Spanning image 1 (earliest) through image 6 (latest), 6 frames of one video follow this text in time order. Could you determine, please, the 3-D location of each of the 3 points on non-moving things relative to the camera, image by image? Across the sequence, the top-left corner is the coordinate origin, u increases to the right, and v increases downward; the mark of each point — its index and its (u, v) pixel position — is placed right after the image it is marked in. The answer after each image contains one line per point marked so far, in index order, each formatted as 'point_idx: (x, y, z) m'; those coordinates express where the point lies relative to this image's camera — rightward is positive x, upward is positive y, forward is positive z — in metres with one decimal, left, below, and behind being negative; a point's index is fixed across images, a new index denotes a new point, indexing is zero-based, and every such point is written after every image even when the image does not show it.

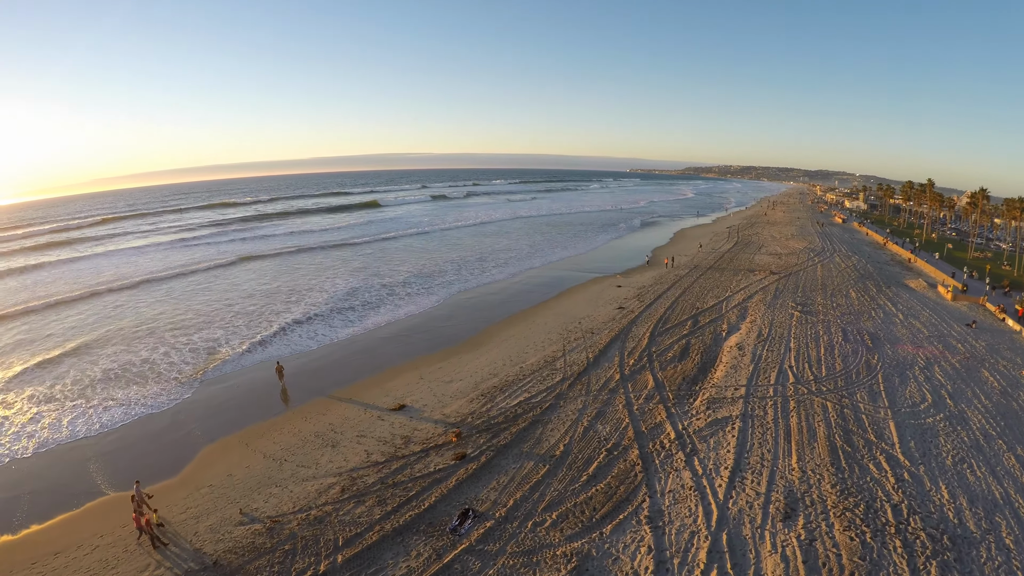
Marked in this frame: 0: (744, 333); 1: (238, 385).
0: (+7.9, -1.2, +15.3) m
1: (-6.3, -2.3, +10.3) m
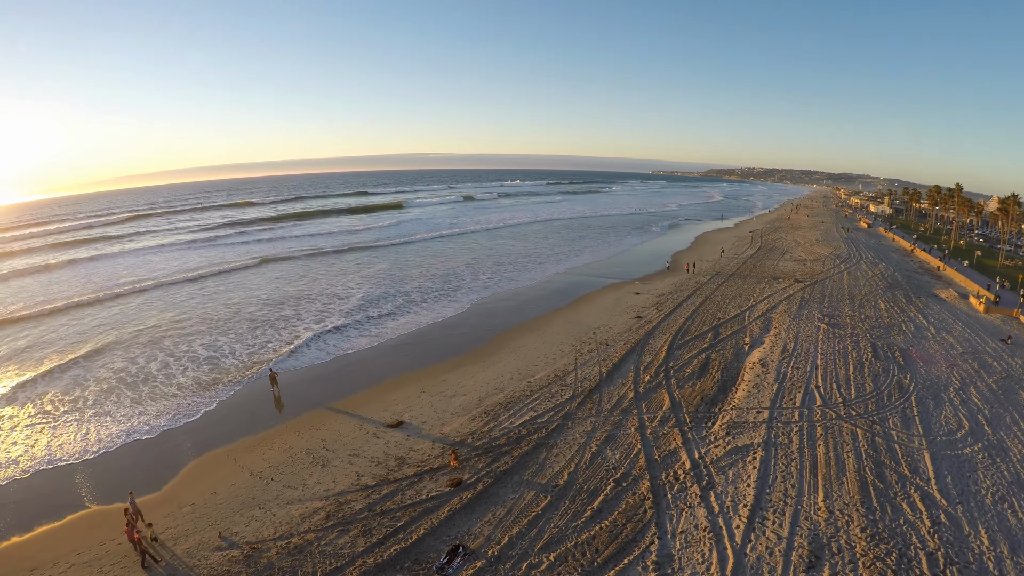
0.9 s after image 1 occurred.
0: (+8.2, -1.7, +14.4) m
1: (-6.2, -2.5, +10.0) m
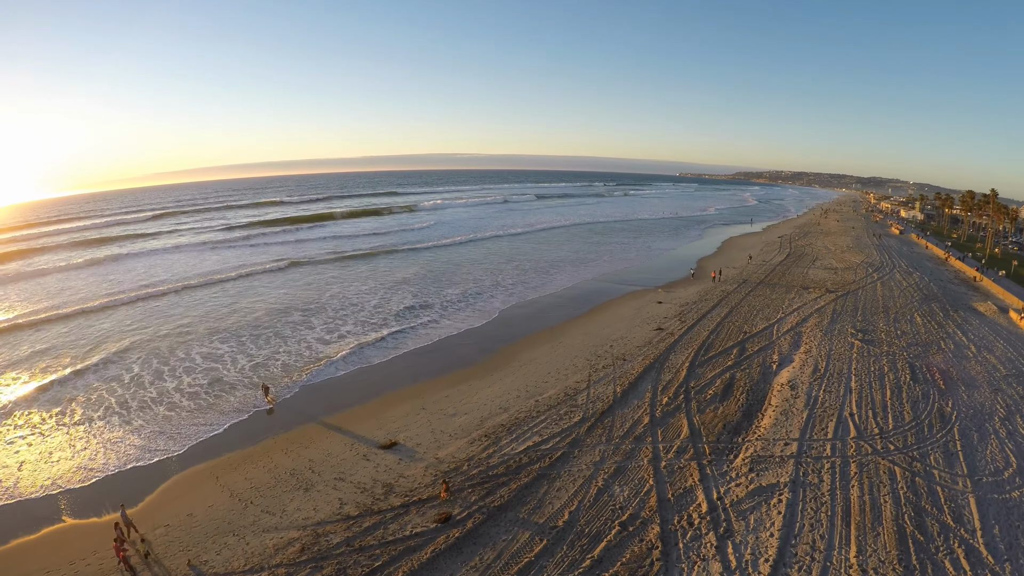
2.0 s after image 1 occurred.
0: (+8.5, -2.3, +13.3) m
1: (-6.2, -2.6, +9.6) m
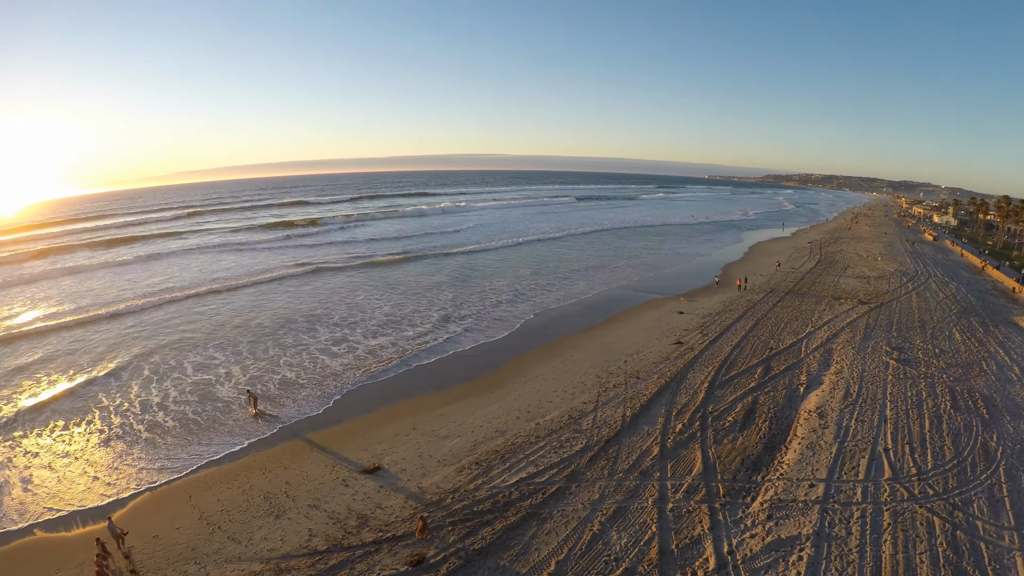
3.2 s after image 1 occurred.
0: (+8.6, -2.9, +12.1) m
1: (-6.2, -2.7, +9.4) m
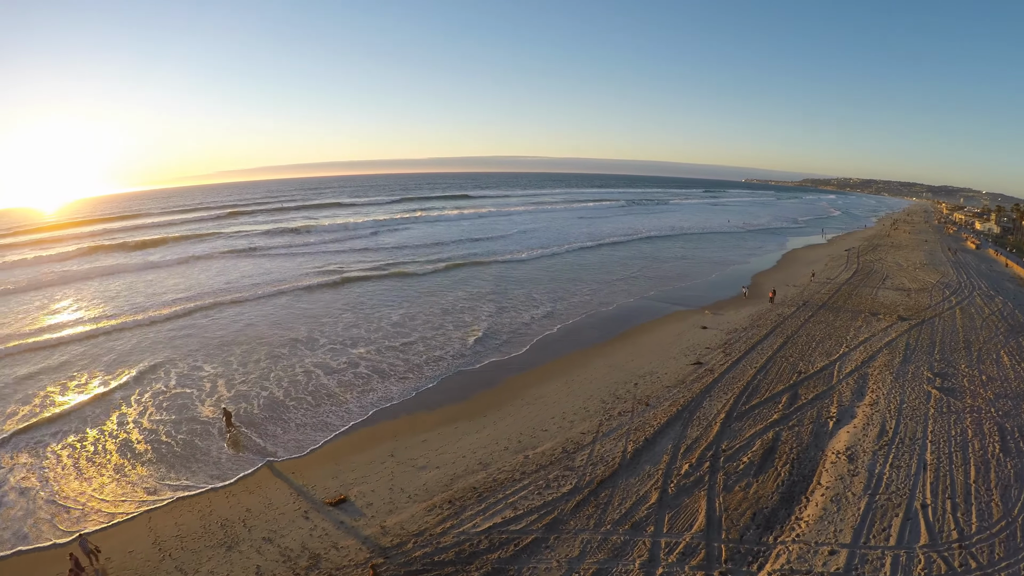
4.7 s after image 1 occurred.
0: (+8.5, -3.9, +10.8) m
1: (-6.5, -2.9, +9.3) m
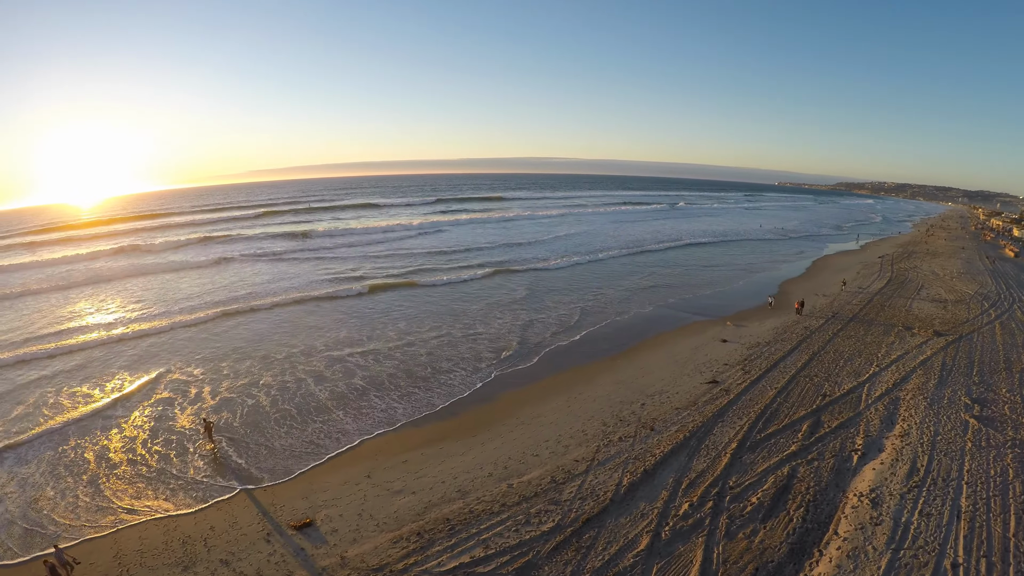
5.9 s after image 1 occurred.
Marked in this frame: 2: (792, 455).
0: (+8.2, -4.7, +9.8) m
1: (-6.9, -3.0, +9.3) m
2: (+6.6, -4.5, +10.6) m
